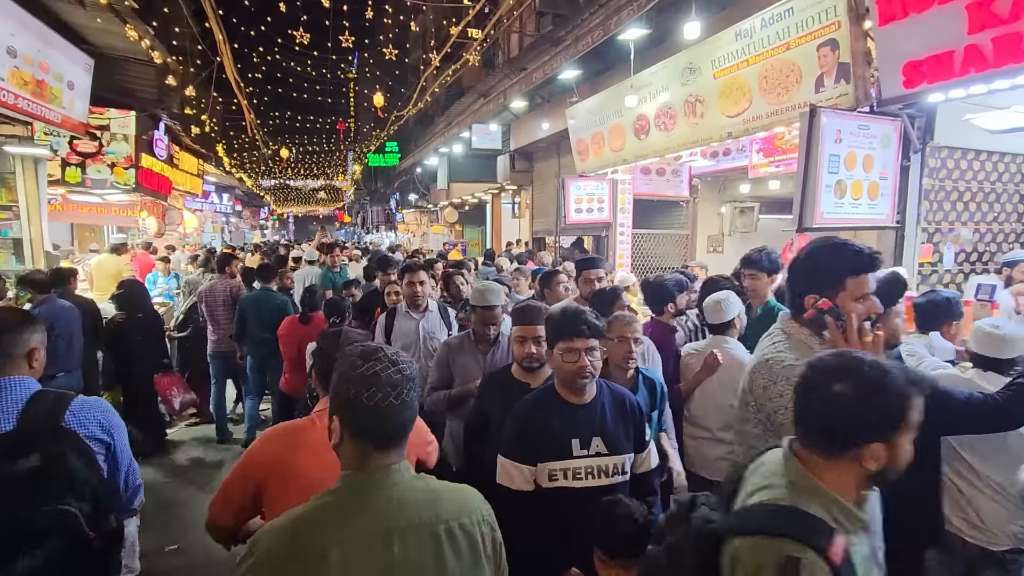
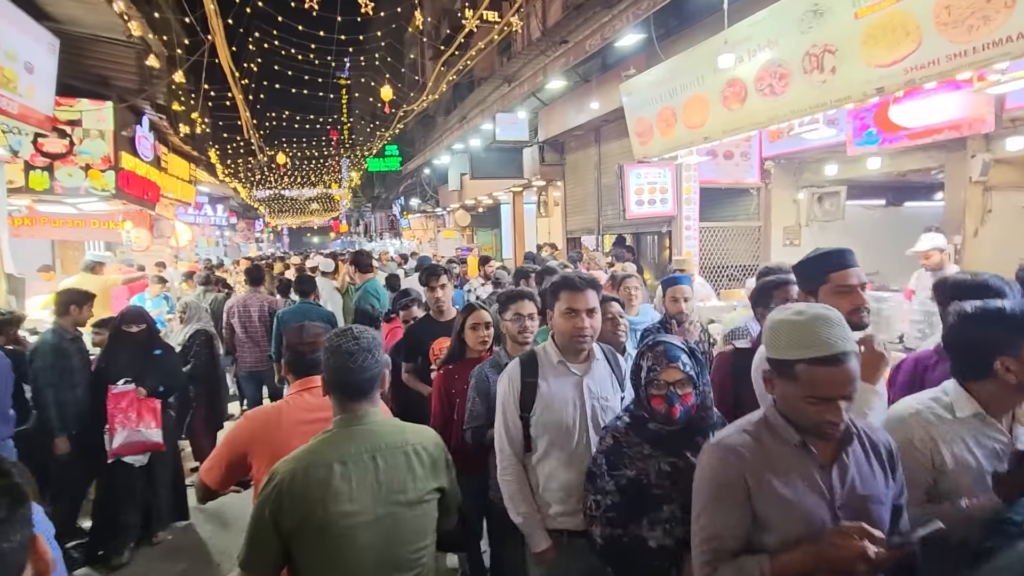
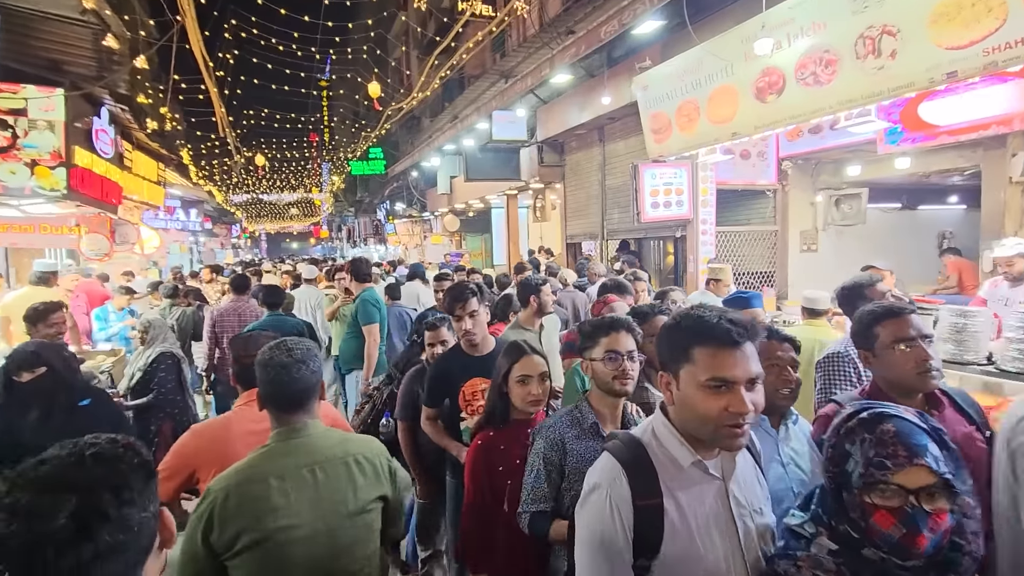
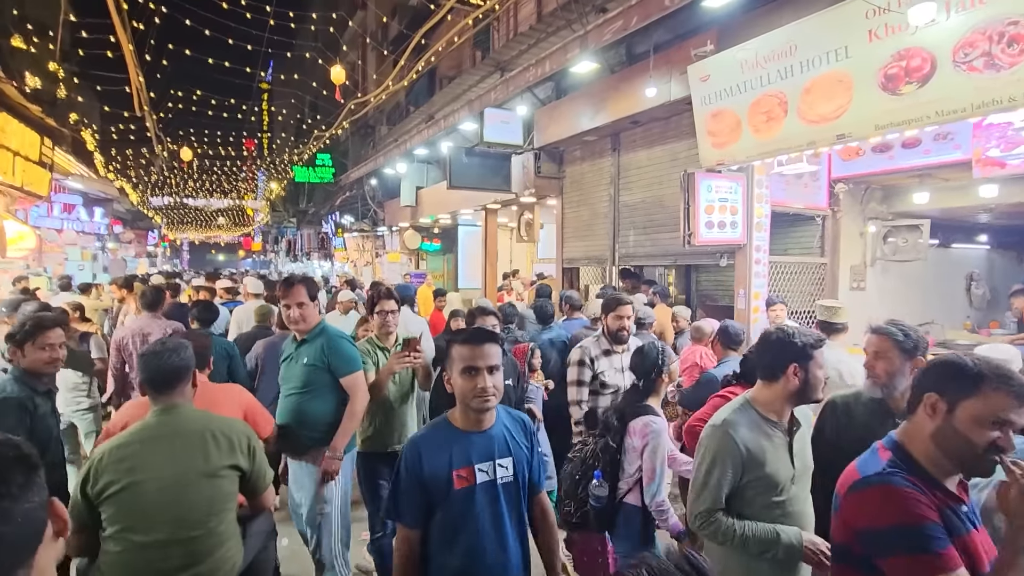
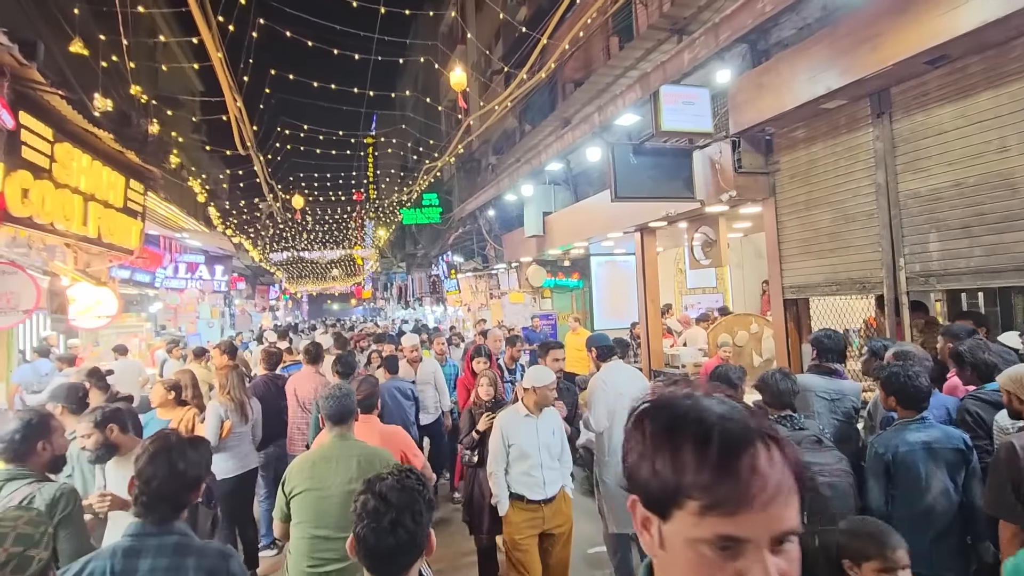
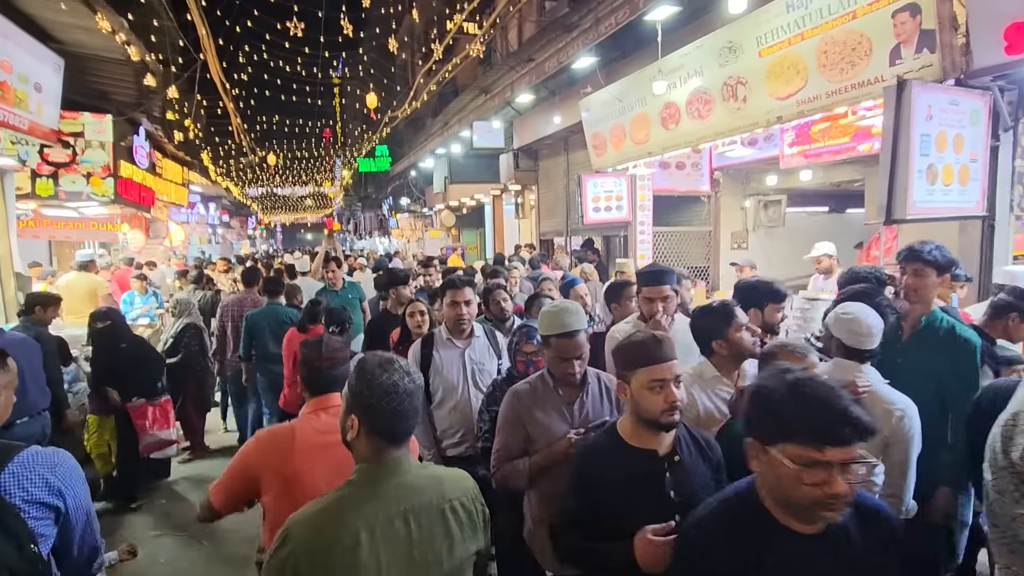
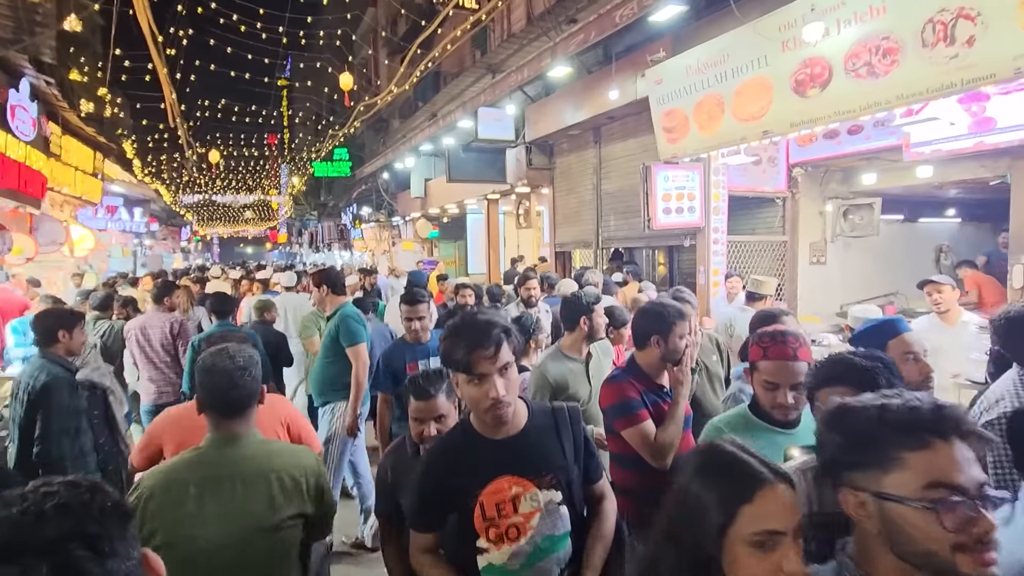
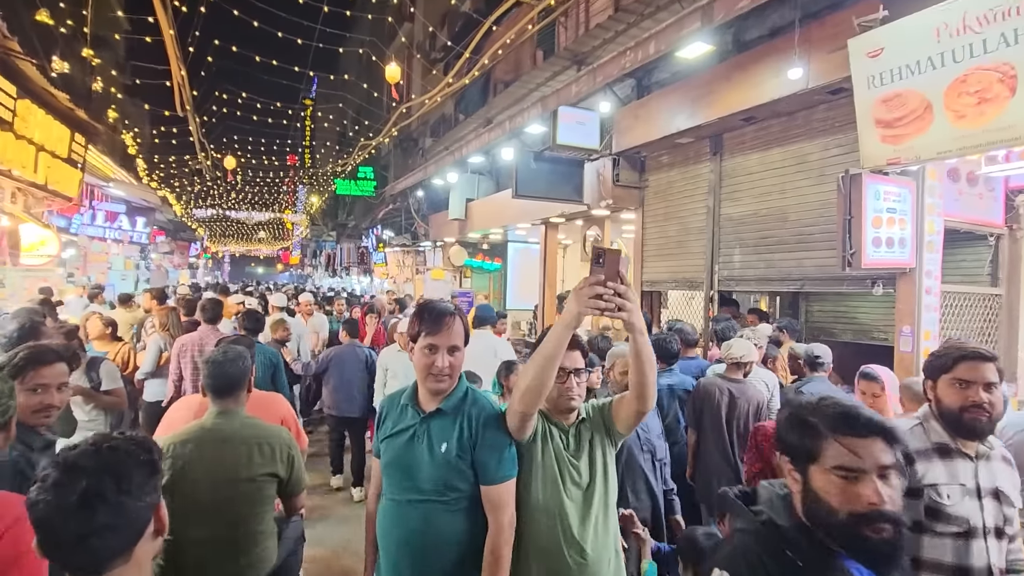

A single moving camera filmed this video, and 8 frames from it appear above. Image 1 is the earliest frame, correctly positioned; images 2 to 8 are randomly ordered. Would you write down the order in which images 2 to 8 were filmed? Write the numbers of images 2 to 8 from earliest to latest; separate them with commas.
6, 2, 3, 7, 4, 8, 5
